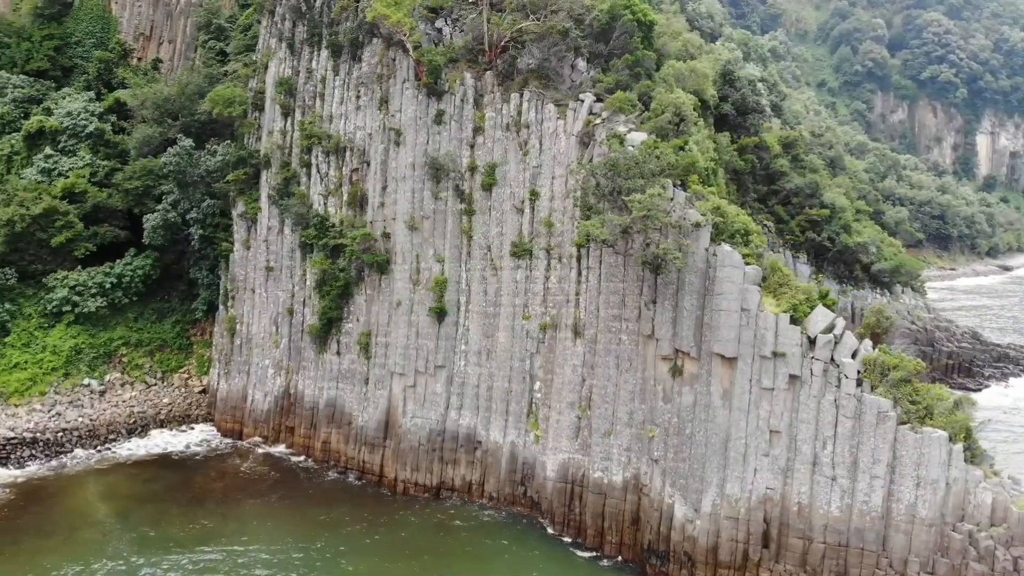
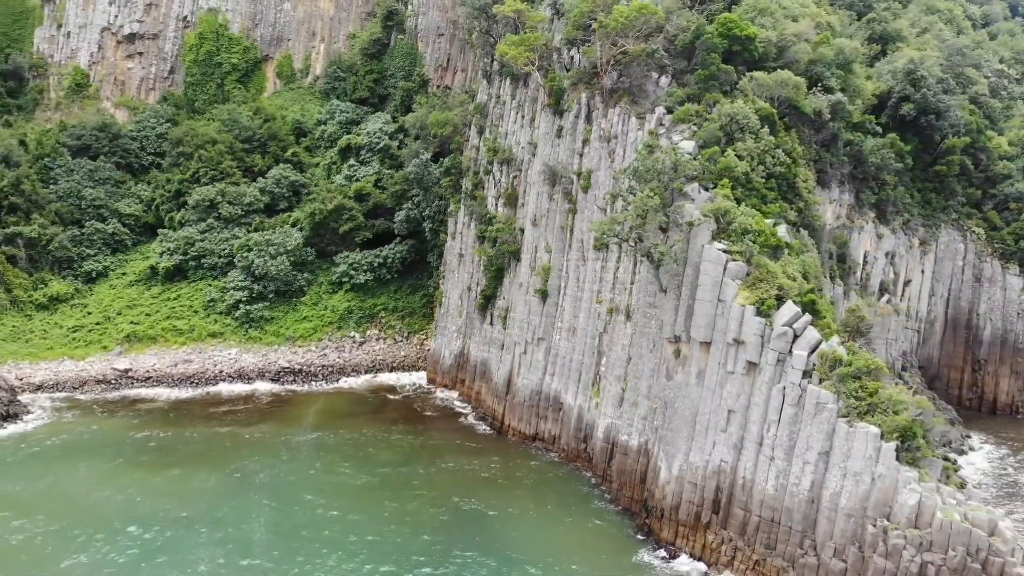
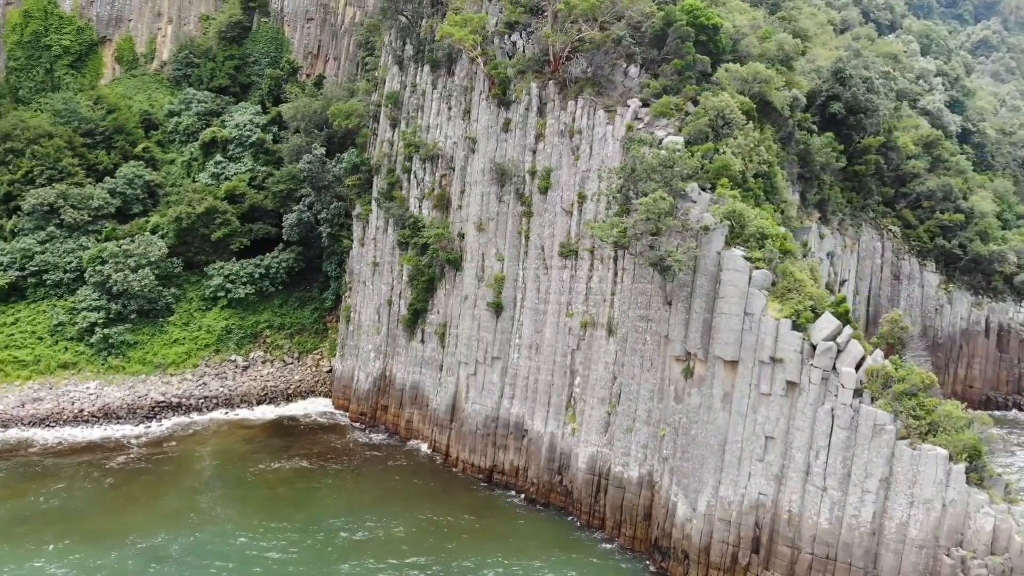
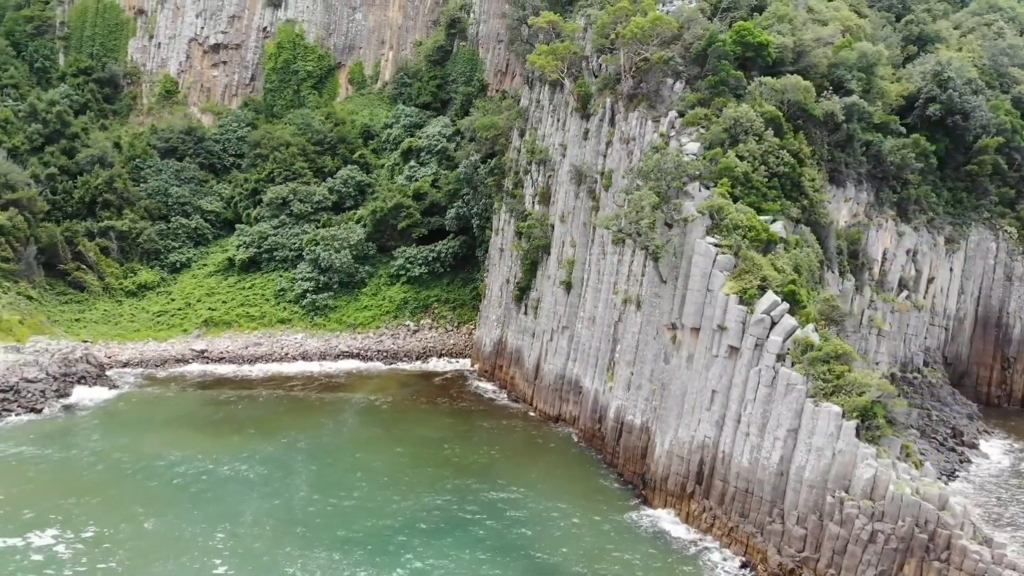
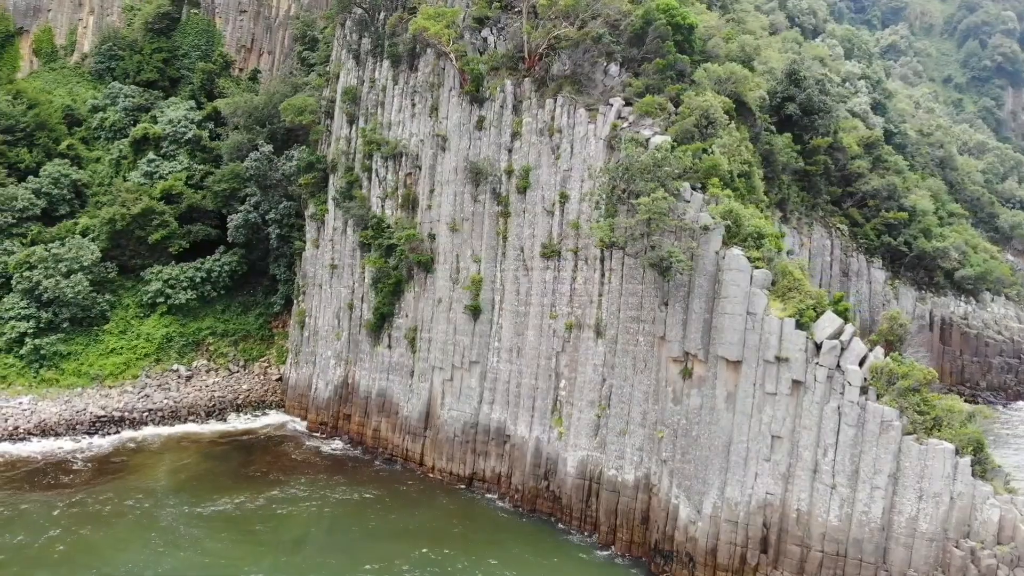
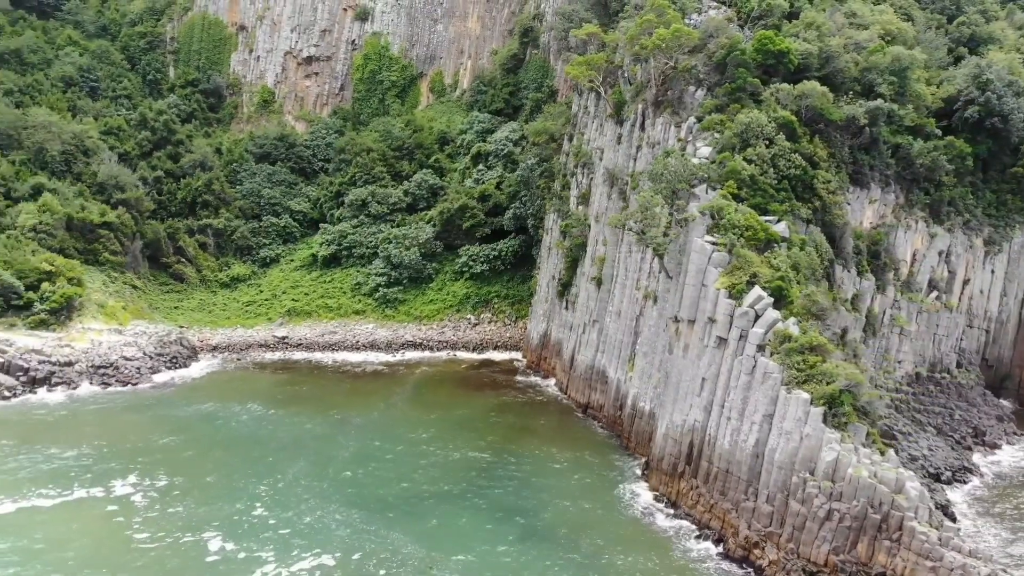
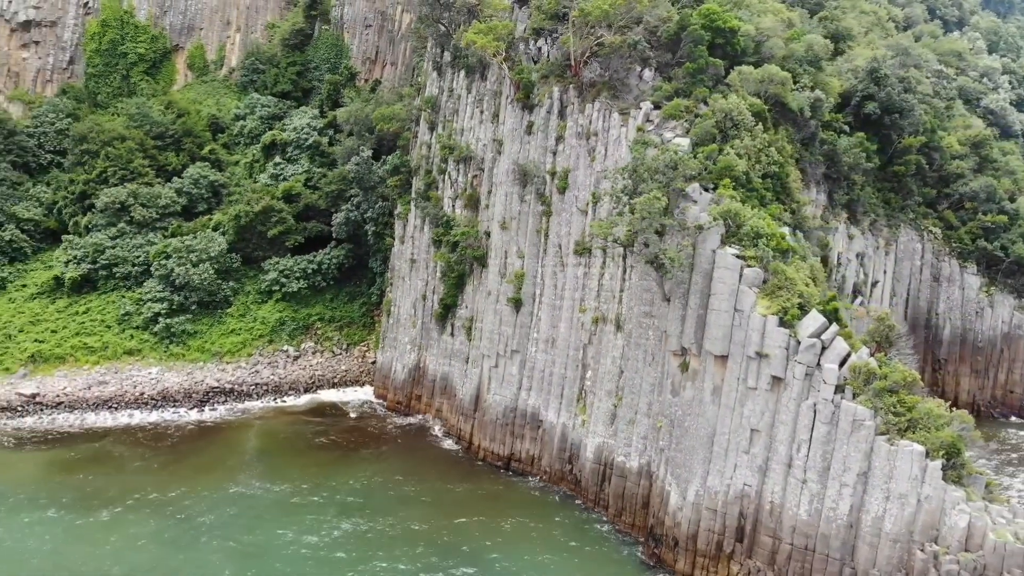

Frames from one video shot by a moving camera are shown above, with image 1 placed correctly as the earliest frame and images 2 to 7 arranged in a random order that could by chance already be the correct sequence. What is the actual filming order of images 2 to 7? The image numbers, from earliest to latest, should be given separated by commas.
5, 3, 7, 2, 4, 6
